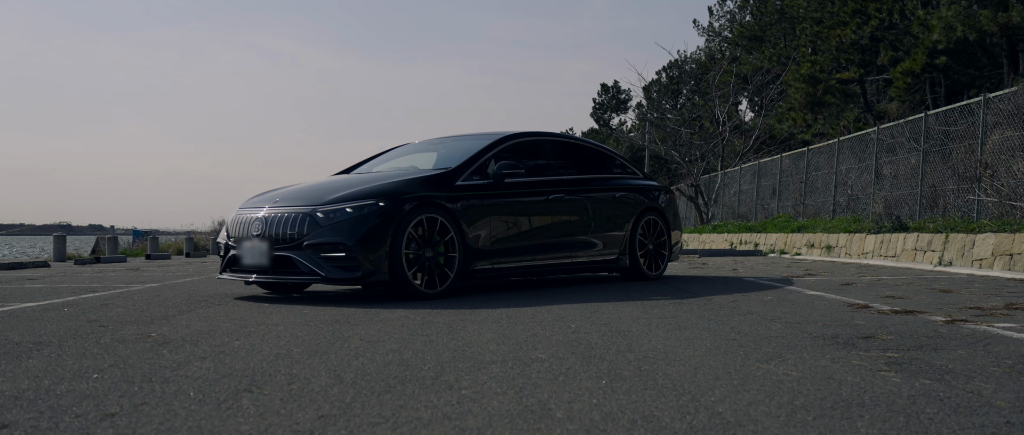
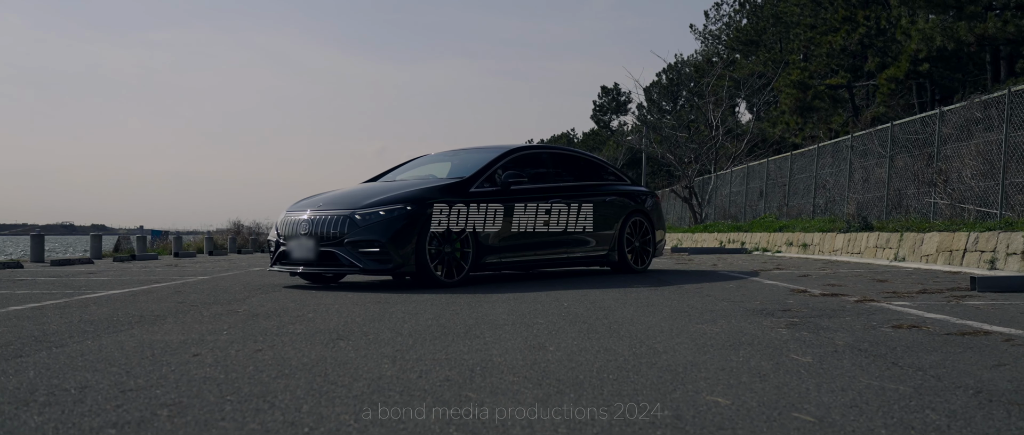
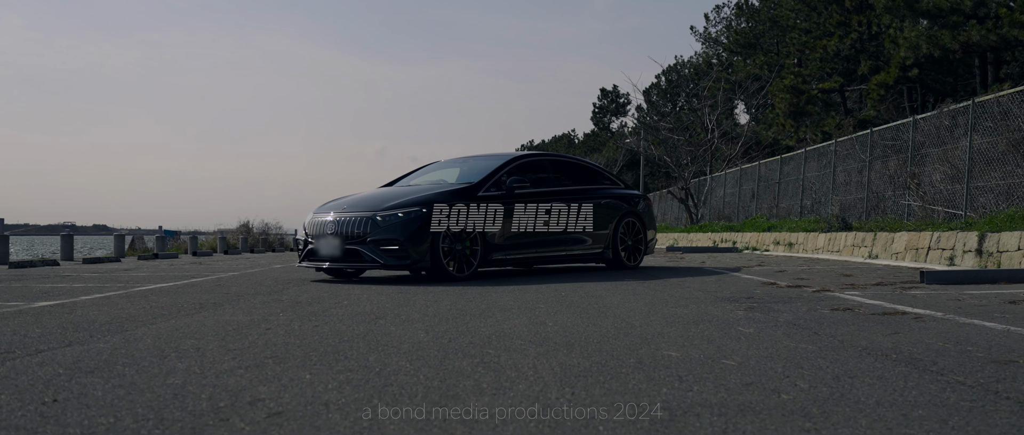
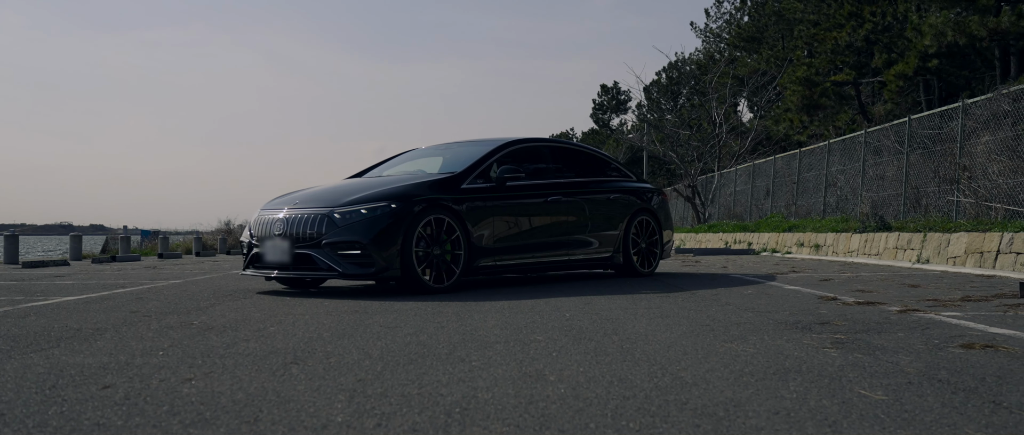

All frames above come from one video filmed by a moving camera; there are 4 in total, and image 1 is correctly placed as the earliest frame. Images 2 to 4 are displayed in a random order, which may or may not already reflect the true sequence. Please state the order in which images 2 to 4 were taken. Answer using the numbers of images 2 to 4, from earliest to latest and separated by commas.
4, 2, 3
